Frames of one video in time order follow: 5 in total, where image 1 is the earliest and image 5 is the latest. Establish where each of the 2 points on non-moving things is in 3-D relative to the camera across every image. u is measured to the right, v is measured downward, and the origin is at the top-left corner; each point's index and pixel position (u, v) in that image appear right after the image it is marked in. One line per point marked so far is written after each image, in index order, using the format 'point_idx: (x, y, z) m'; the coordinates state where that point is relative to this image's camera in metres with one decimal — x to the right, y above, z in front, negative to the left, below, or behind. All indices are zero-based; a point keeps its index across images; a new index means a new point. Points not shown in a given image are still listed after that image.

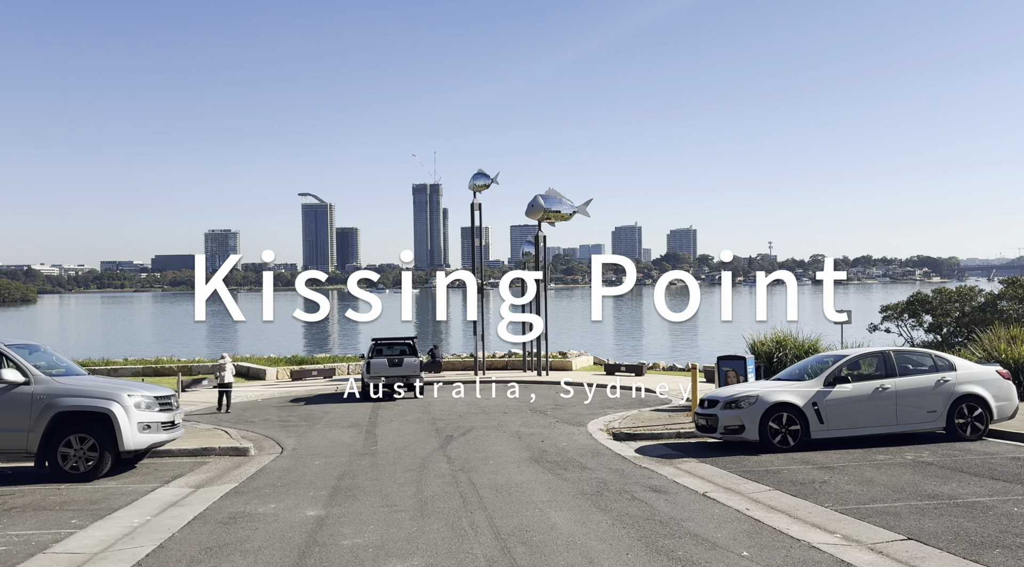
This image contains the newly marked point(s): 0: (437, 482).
0: (-0.8, -2.1, +9.7) m
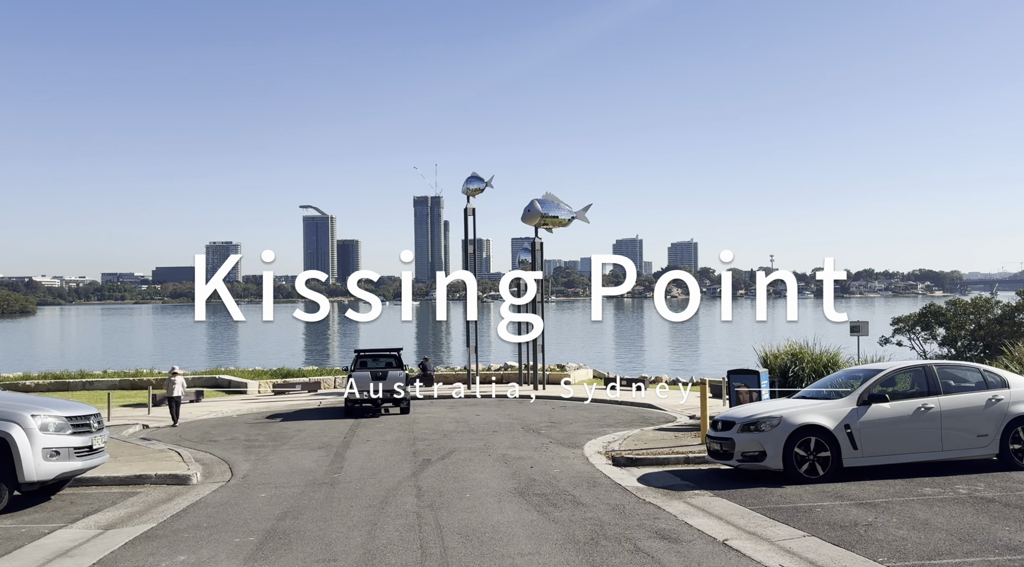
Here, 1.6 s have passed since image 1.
0: (-1.0, -2.1, +8.0) m
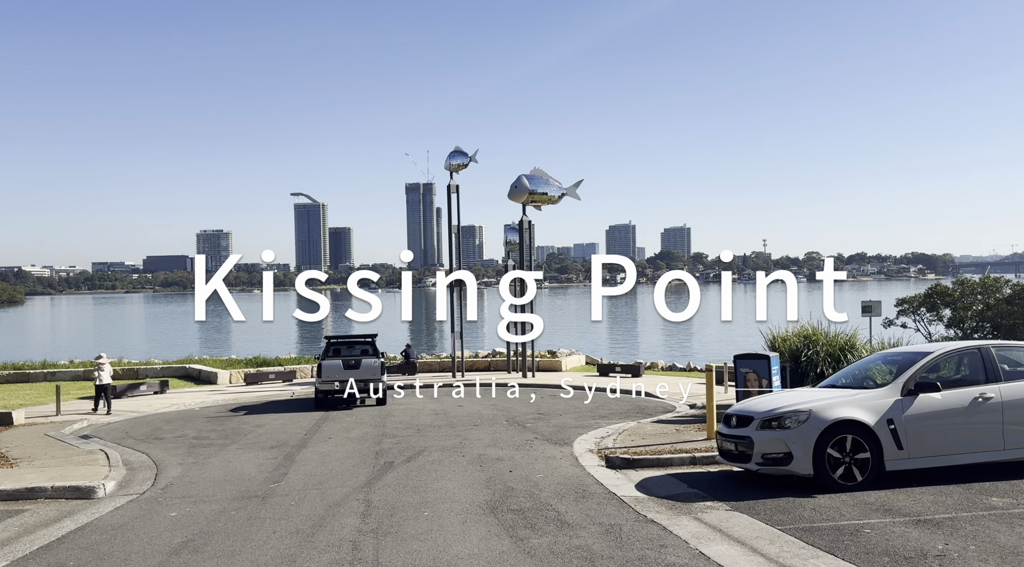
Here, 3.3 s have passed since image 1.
0: (-1.3, -1.8, +6.1) m
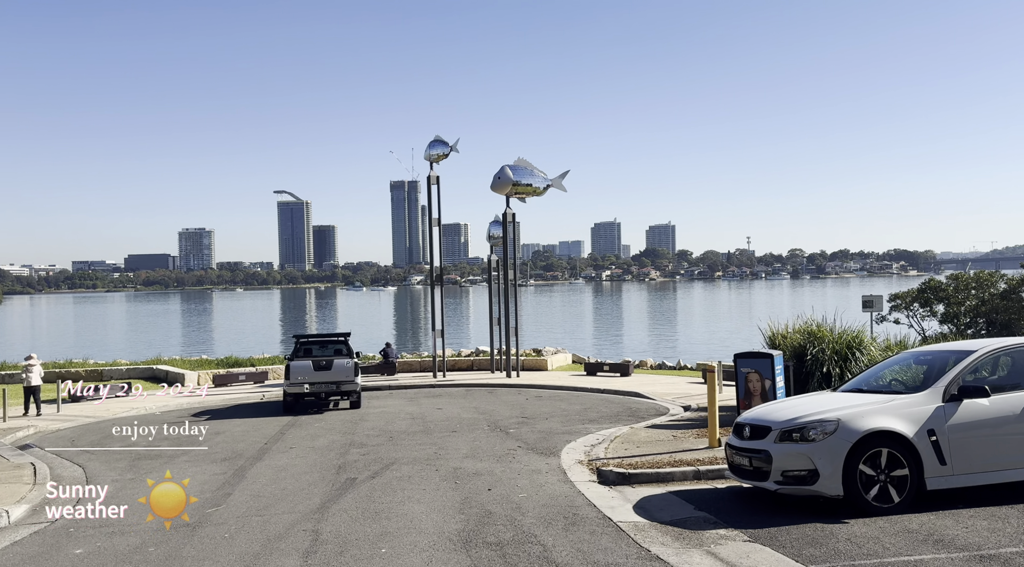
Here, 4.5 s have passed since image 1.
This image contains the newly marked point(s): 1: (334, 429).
0: (-1.4, -1.7, +4.7) m
1: (-3.1, -2.5, +16.0) m
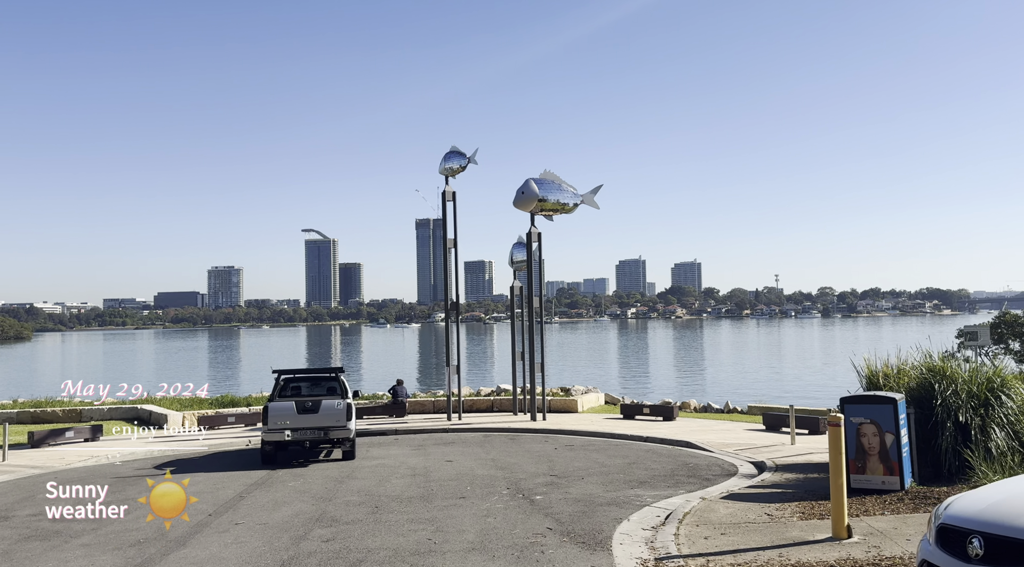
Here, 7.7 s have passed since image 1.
0: (-1.3, -1.5, +1.1) m
1: (-2.7, -2.8, +12.4) m
